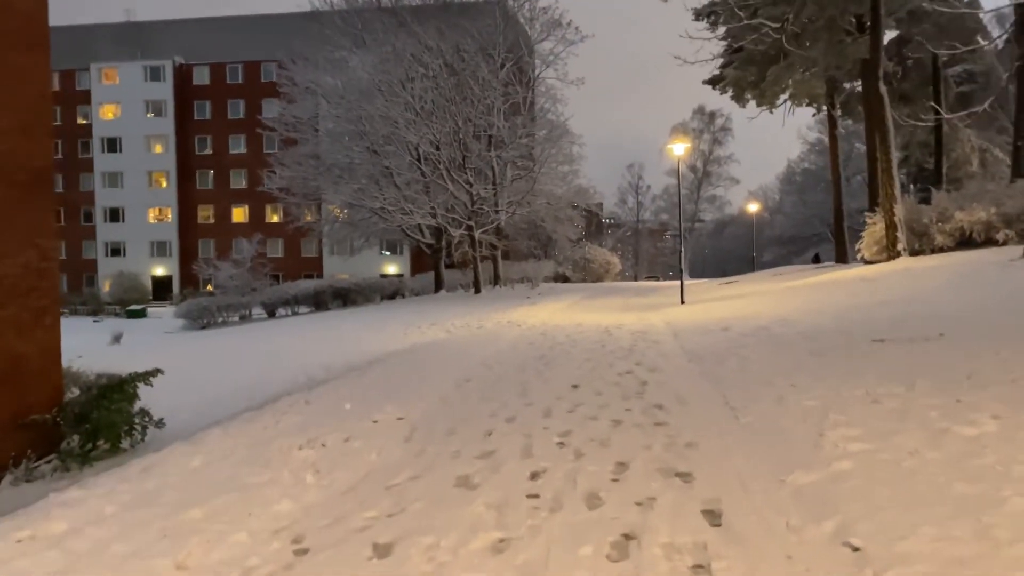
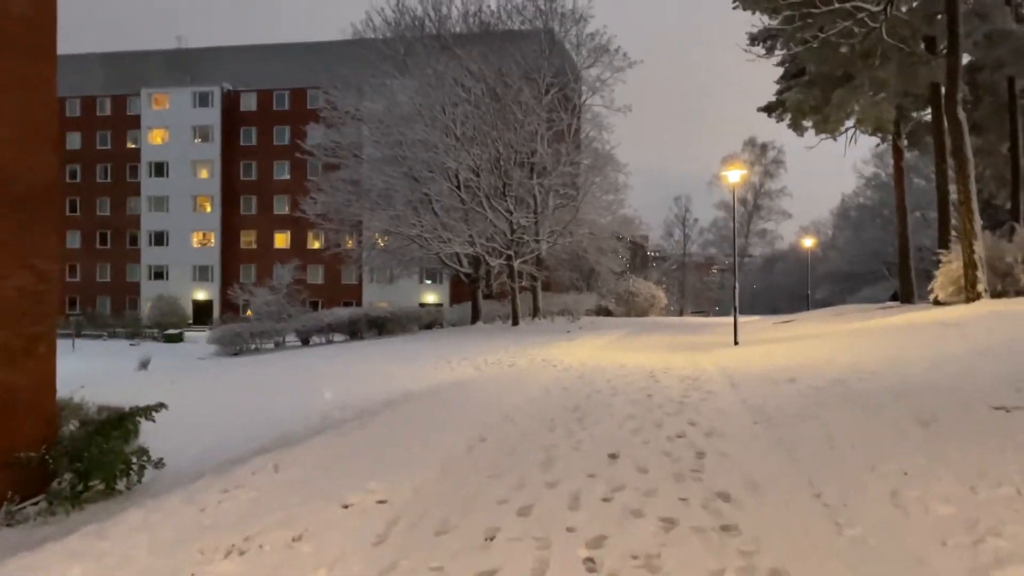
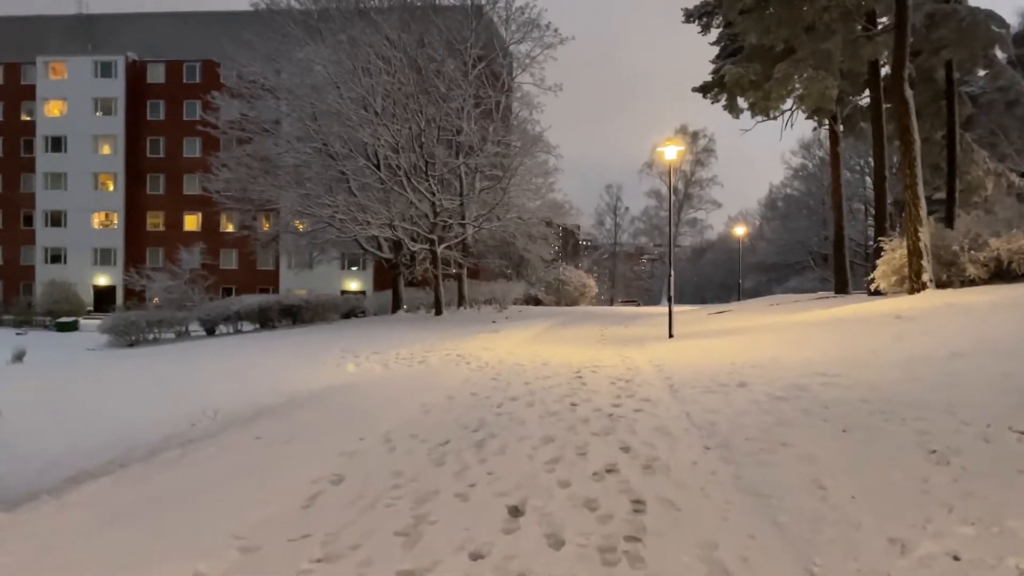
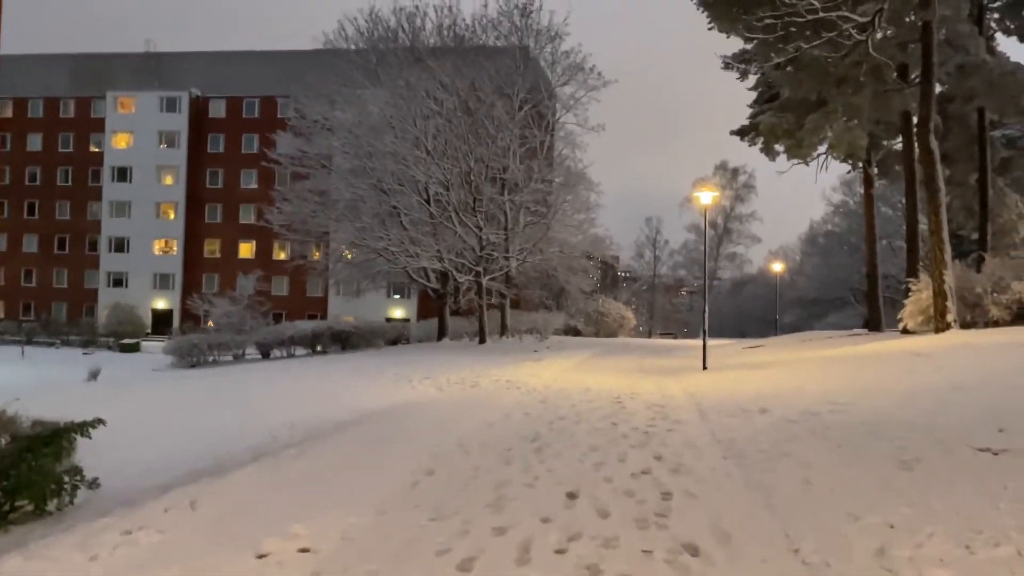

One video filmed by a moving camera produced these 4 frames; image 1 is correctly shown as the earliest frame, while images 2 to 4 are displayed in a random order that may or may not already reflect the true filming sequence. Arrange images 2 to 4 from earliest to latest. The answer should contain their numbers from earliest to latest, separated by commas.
2, 4, 3
